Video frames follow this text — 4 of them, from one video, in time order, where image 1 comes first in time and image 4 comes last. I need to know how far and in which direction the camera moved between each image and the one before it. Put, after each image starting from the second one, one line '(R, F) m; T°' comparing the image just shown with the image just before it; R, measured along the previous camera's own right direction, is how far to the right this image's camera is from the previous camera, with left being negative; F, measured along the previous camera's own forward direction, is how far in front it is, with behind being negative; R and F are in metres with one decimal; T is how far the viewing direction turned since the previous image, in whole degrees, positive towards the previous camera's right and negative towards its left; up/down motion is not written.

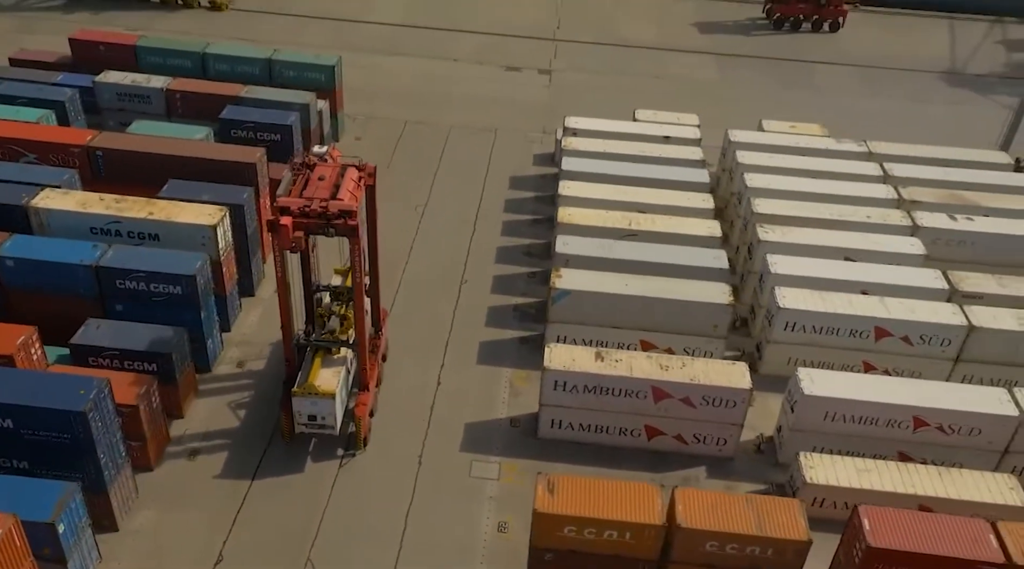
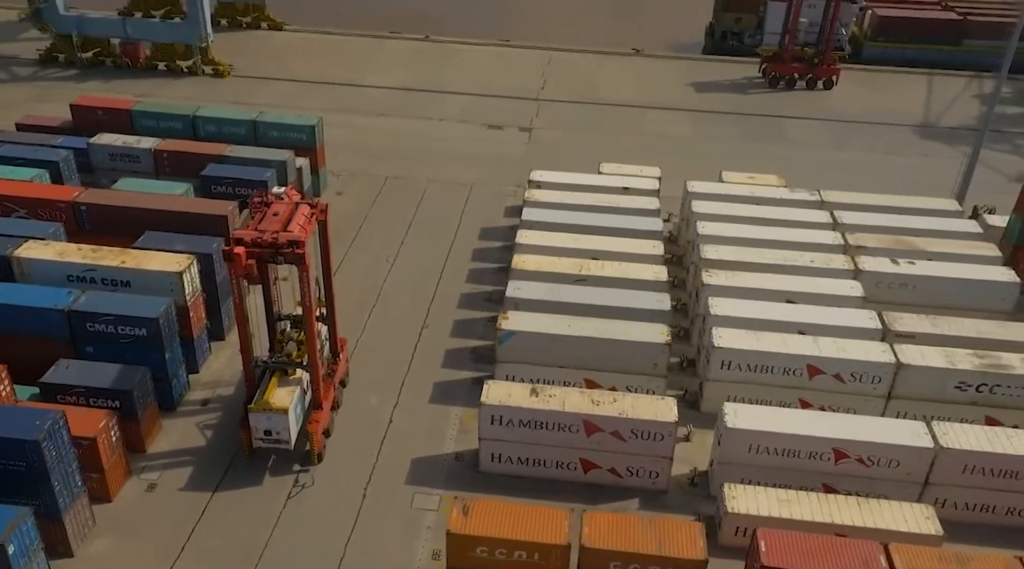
(+2.4, -1.3) m; -2°
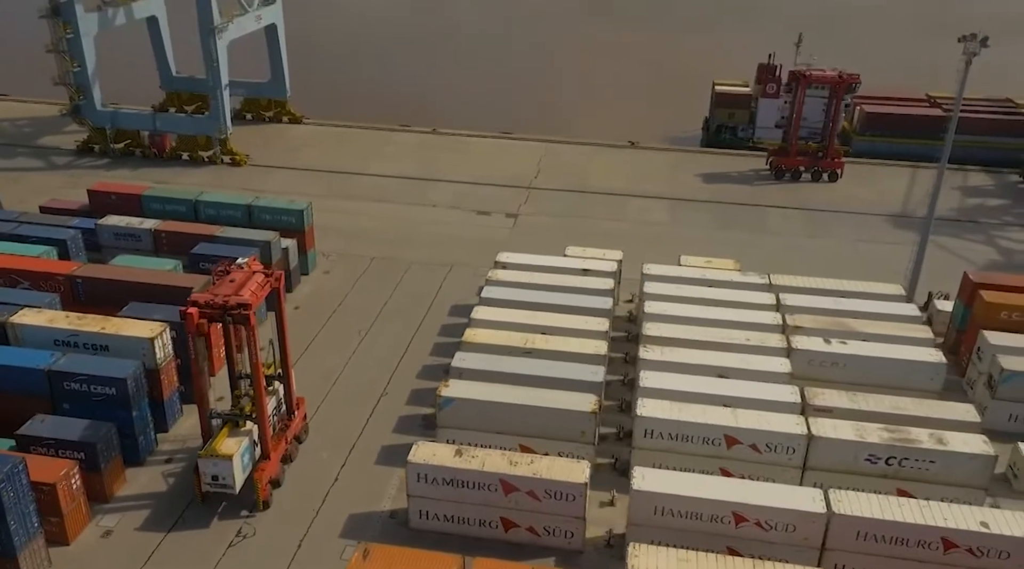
(+3.5, -2.1) m; -3°
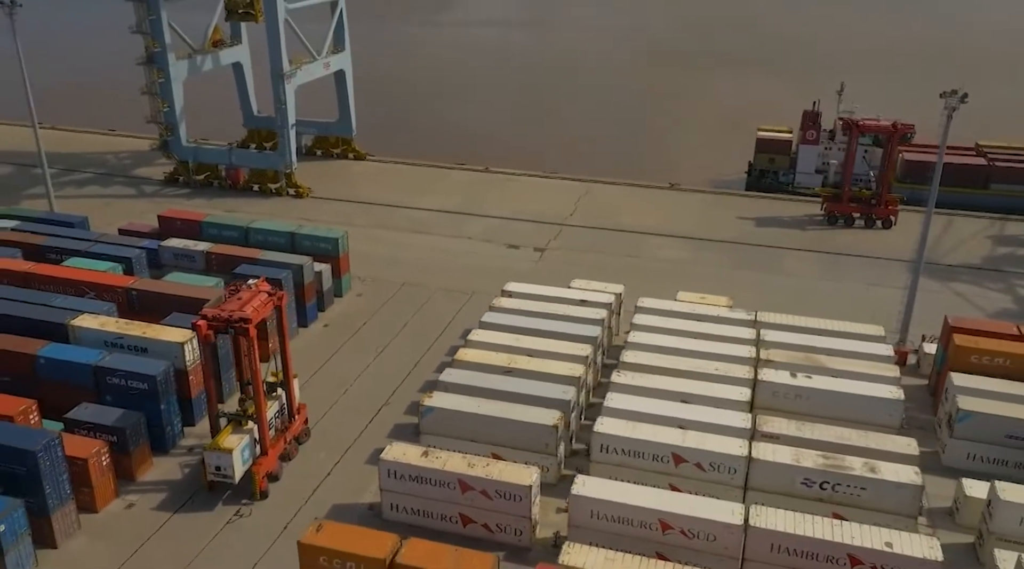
(+4.3, -3.0) m; -7°
